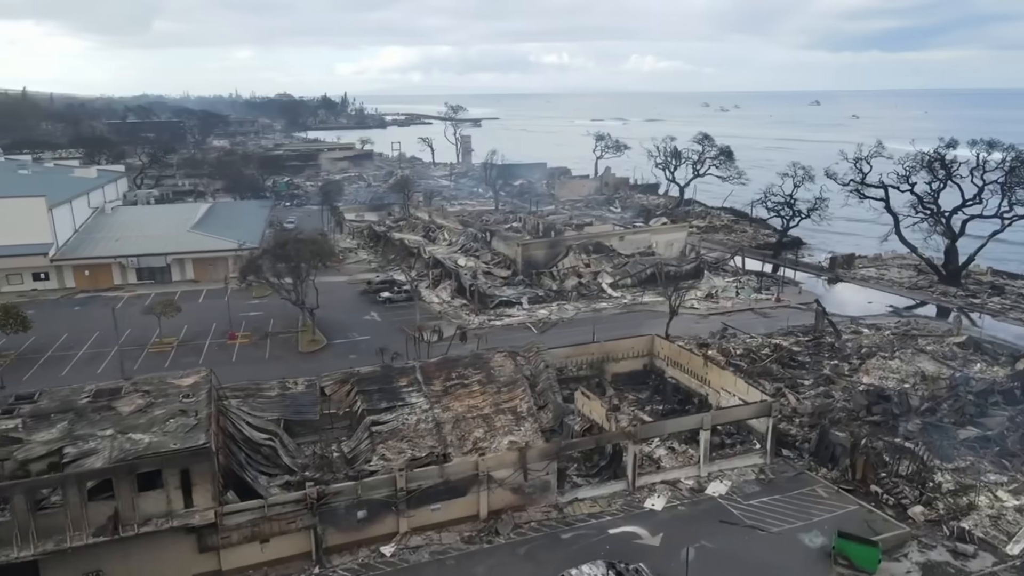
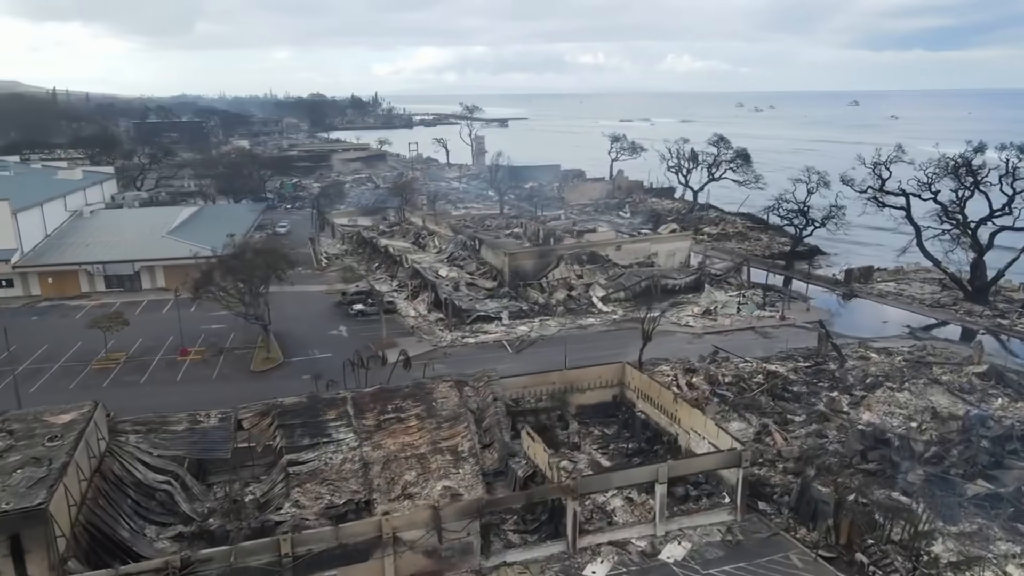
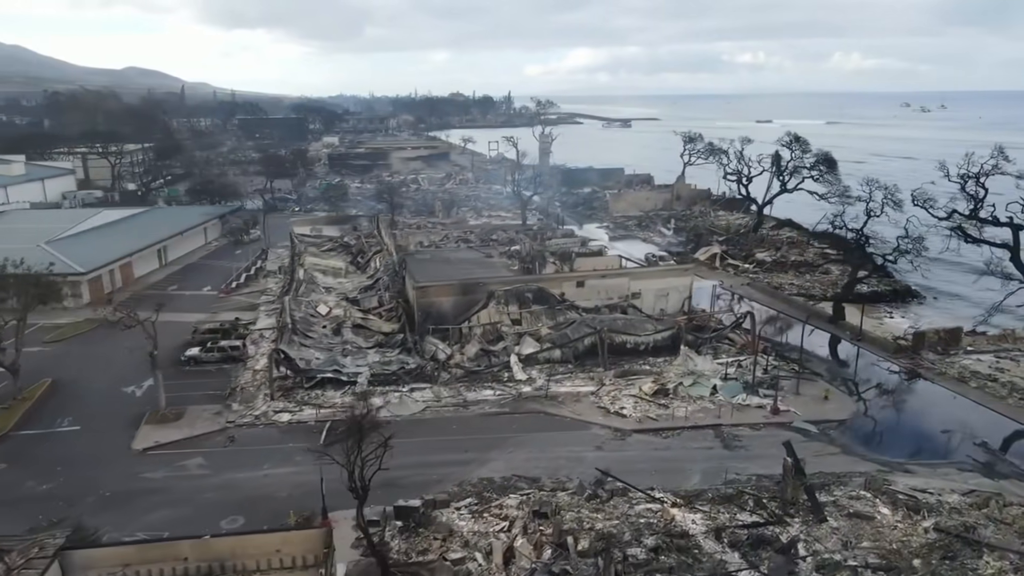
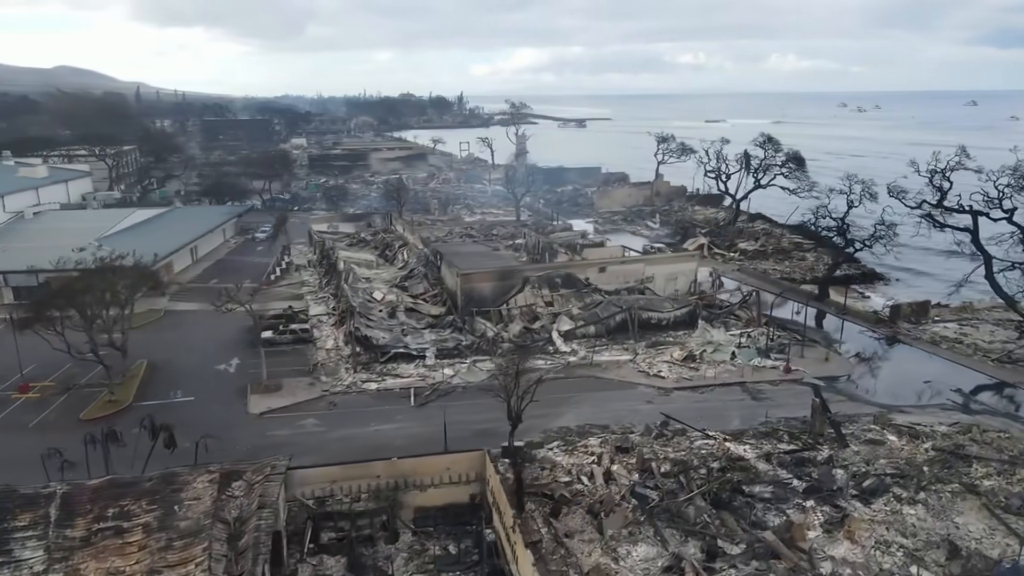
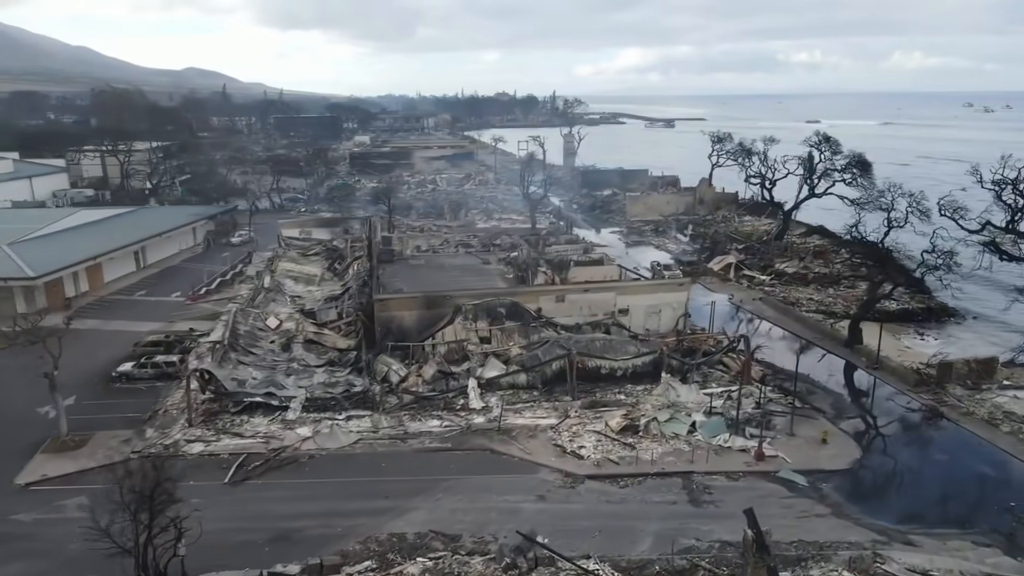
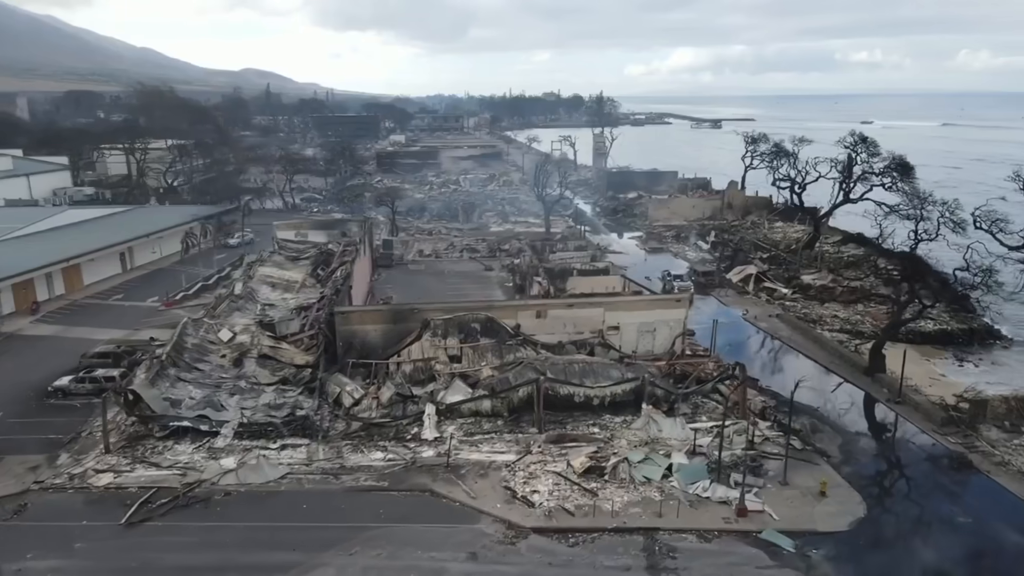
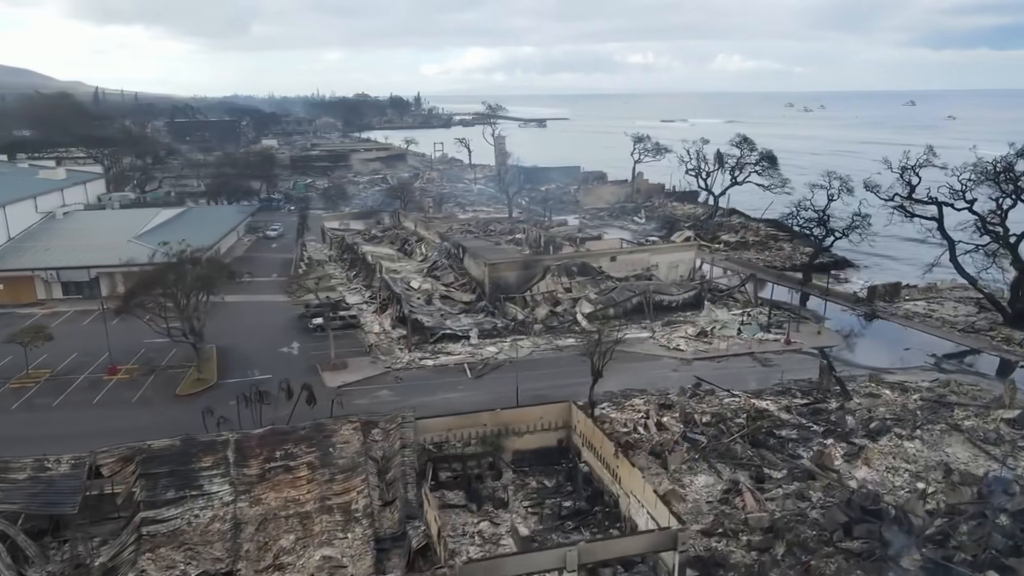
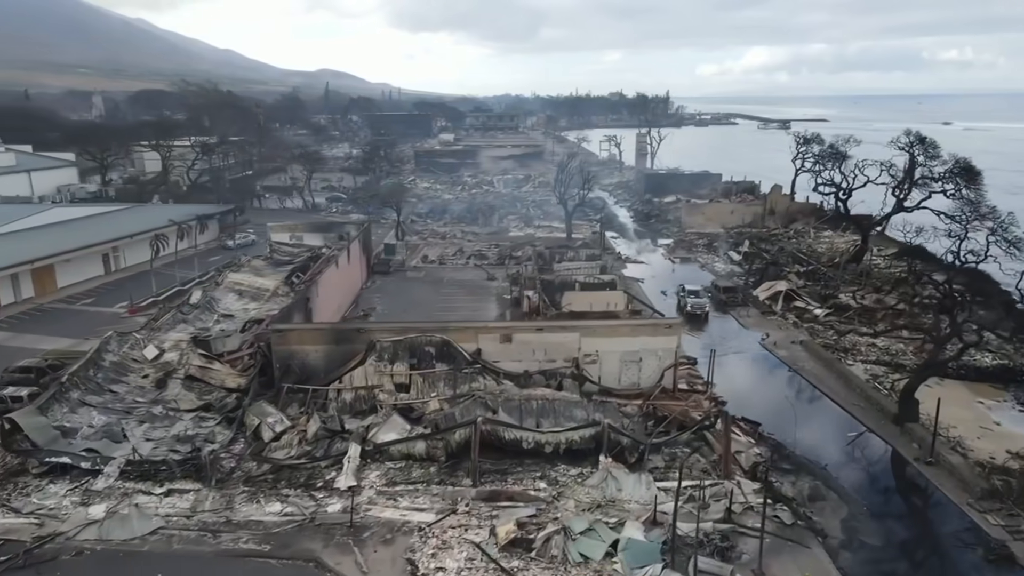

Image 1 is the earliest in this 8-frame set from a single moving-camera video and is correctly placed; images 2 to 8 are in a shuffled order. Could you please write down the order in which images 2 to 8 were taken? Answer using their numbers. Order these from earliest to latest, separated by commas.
2, 7, 4, 3, 5, 6, 8
